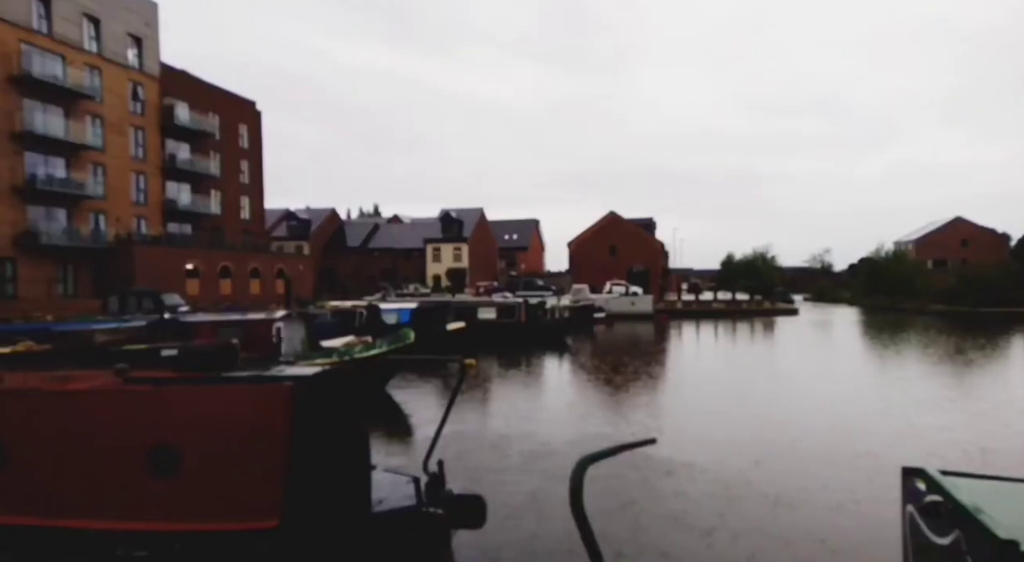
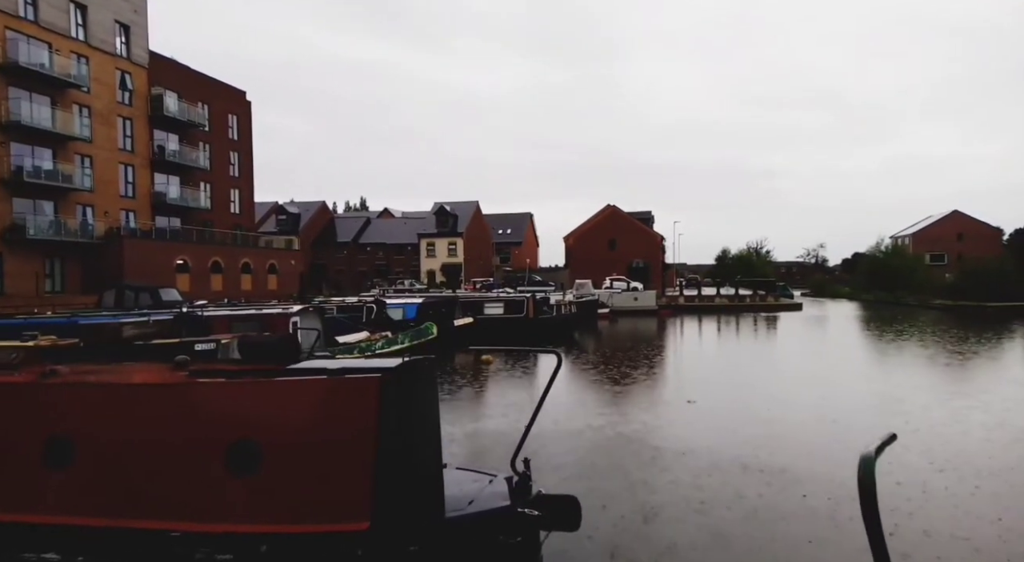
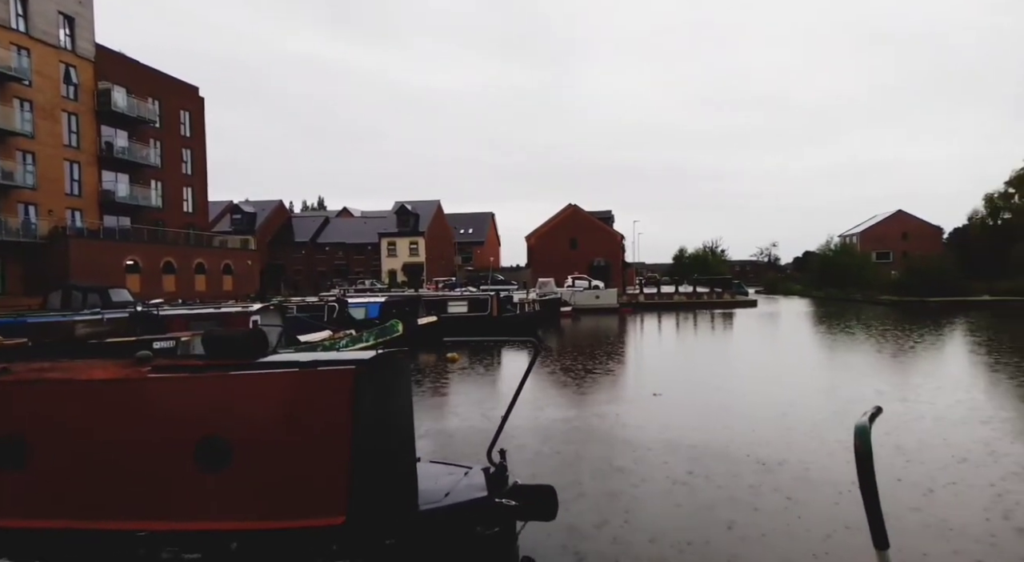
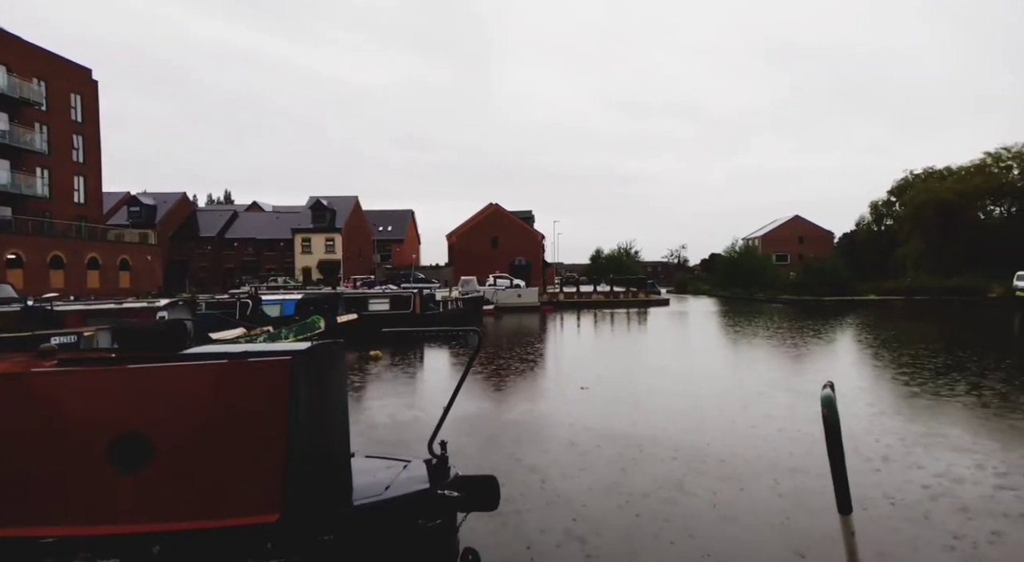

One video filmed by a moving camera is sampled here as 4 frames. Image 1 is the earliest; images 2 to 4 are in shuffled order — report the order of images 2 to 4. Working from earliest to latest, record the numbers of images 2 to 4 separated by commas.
2, 3, 4
